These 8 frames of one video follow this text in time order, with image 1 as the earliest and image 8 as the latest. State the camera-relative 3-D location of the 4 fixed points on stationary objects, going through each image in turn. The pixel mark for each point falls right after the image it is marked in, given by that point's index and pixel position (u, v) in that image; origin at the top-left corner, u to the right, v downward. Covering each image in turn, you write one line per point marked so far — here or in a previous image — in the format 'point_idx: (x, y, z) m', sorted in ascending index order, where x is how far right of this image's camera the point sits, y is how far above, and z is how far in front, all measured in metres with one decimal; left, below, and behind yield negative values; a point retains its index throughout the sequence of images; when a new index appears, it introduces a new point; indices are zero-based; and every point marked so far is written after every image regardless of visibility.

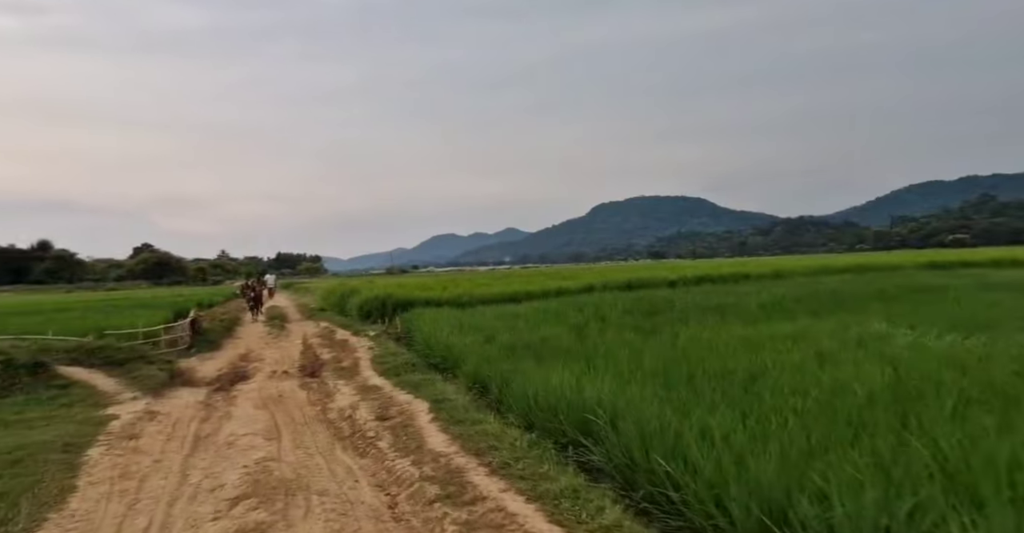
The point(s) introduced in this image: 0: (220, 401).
0: (-5.1, -2.4, +11.2) m
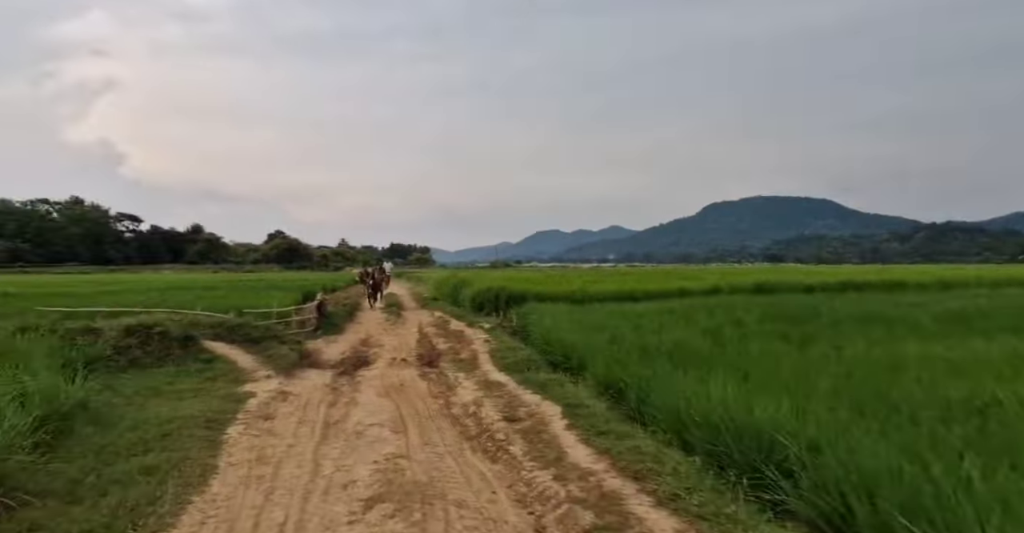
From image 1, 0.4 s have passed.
0: (-2.9, -2.1, +11.3) m
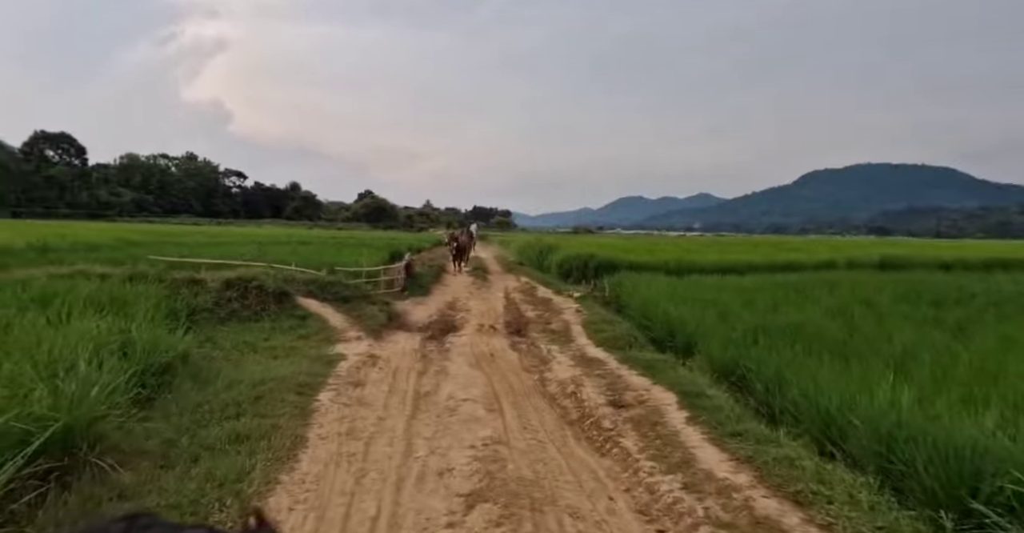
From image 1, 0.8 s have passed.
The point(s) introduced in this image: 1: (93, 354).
0: (-1.3, -1.5, +10.9) m
1: (-4.1, -0.8, +6.4) m
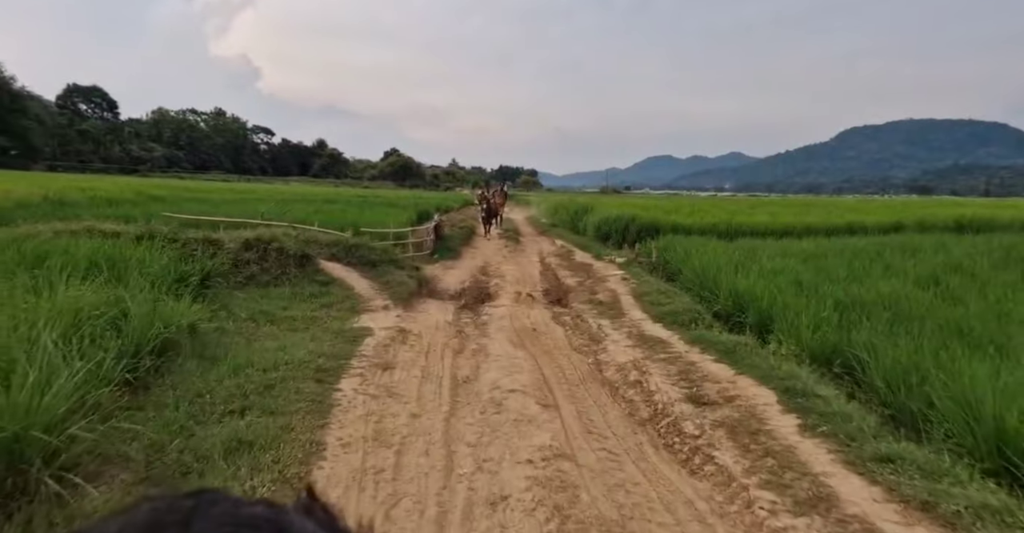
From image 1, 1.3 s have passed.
0: (-0.6, -0.9, +9.8) m
1: (-3.6, -0.5, +5.3) m
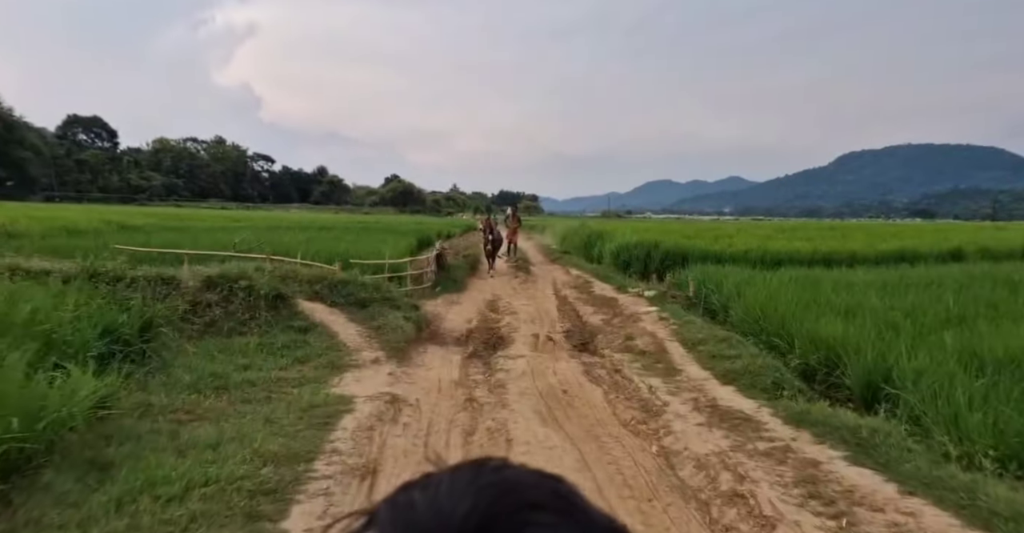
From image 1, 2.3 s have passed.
0: (-0.3, -1.5, +7.7) m
1: (-3.4, -0.9, +3.2) m
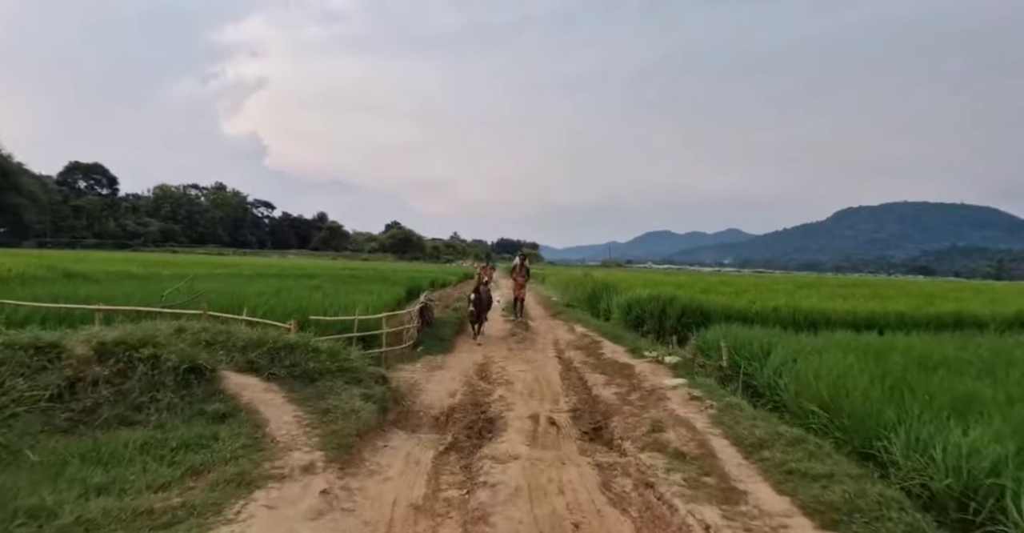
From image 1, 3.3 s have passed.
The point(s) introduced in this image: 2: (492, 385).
0: (-0.5, -2.1, +5.2) m
1: (-3.5, -1.1, +0.8) m
2: (-0.4, -2.2, +11.8) m
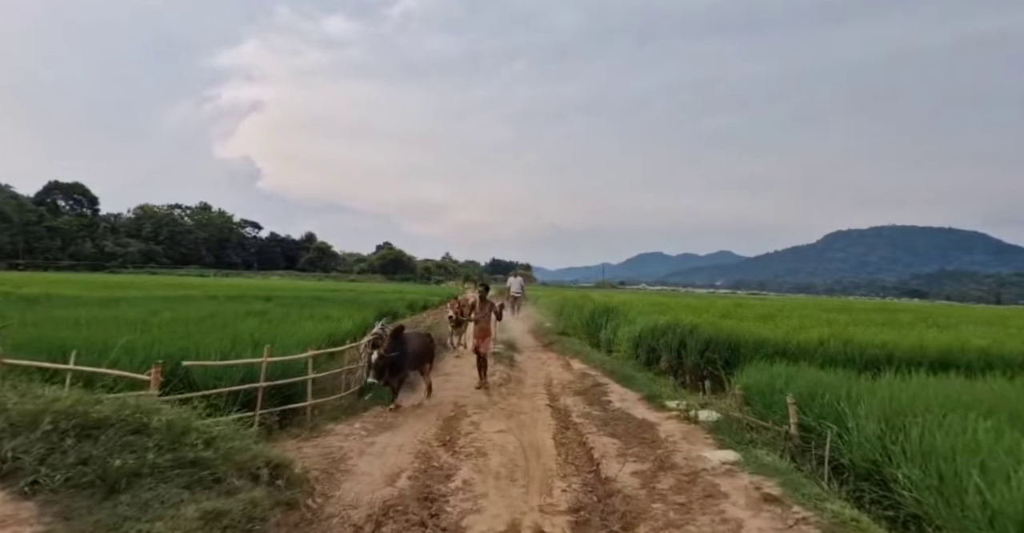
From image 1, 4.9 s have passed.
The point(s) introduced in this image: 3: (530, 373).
0: (-0.7, -2.1, +1.6) m
1: (-3.7, -1.0, -2.8) m
2: (-0.7, -2.4, +8.2) m
3: (+0.4, -2.3, +14.4) m
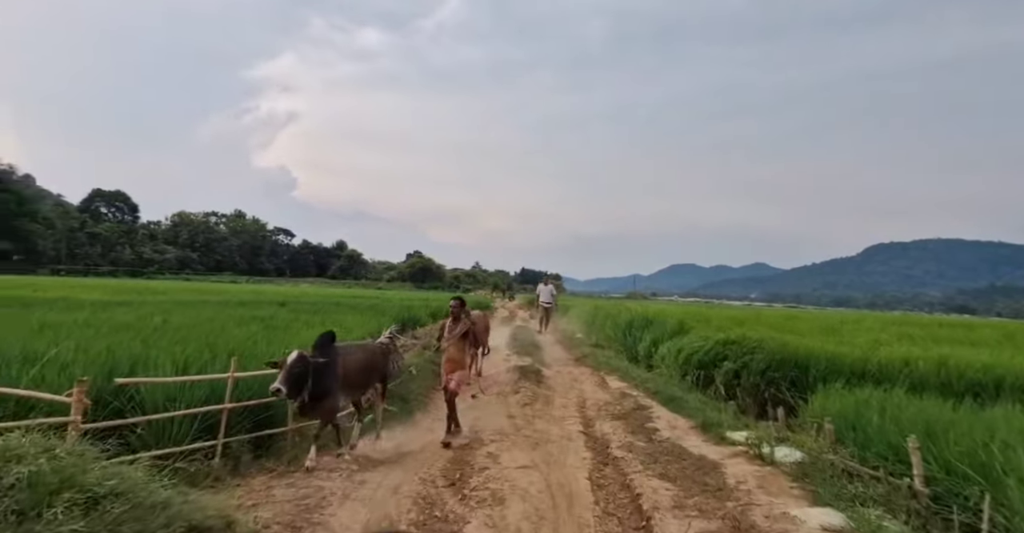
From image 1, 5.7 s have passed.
0: (-0.8, -1.9, -0.2) m
1: (-4.0, -0.8, -4.5) m
2: (-0.5, -2.4, +6.4) m
3: (+0.9, -2.4, +12.5) m
